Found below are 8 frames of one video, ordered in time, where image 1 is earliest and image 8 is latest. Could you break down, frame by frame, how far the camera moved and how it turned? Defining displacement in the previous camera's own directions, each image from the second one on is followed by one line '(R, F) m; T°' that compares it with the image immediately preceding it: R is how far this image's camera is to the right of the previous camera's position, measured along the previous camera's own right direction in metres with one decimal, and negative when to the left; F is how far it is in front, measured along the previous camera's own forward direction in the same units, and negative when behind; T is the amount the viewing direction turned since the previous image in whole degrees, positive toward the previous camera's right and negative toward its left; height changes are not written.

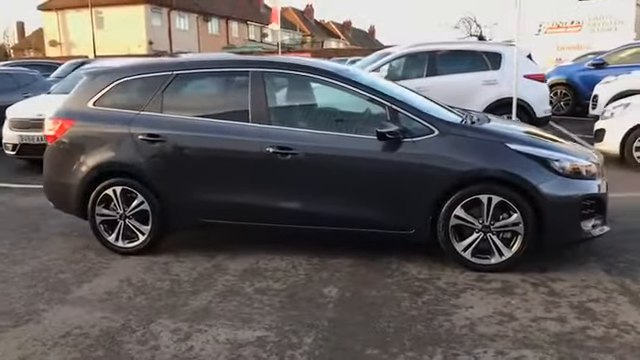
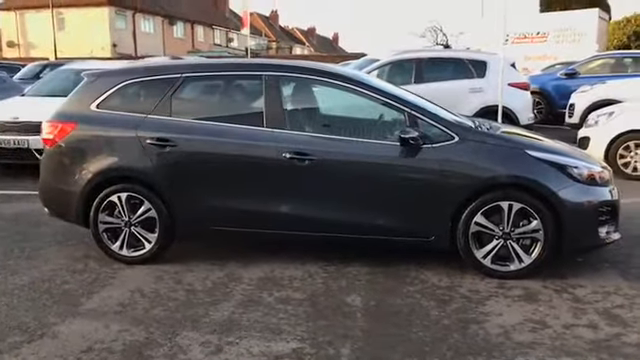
(-0.5, +0.1) m; +4°
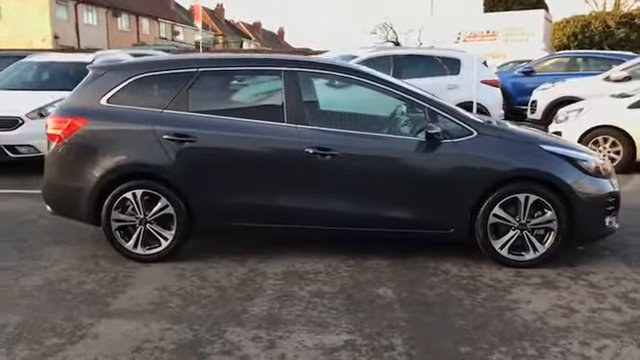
(-0.7, 0.0) m; +6°
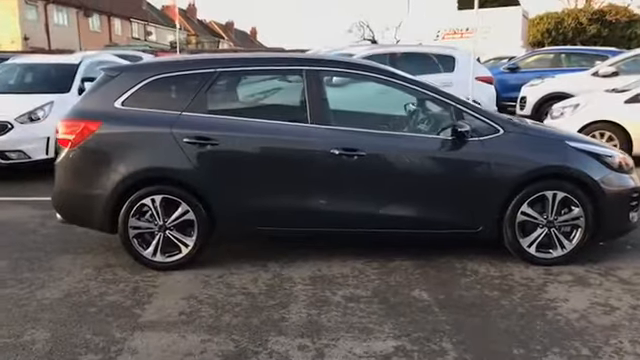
(-0.5, +0.1) m; +3°
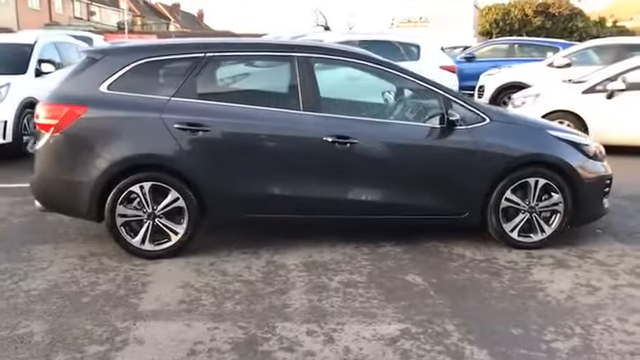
(-0.4, 0.0) m; +5°
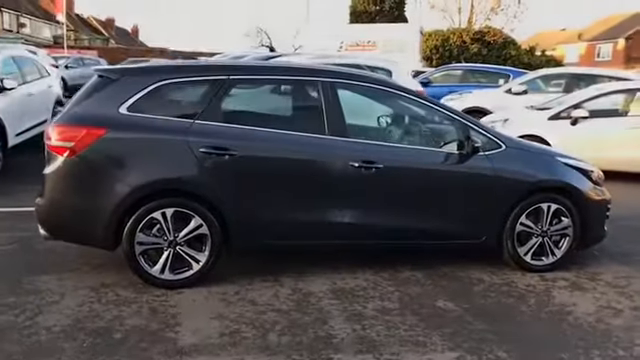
(-0.8, +0.1) m; +7°
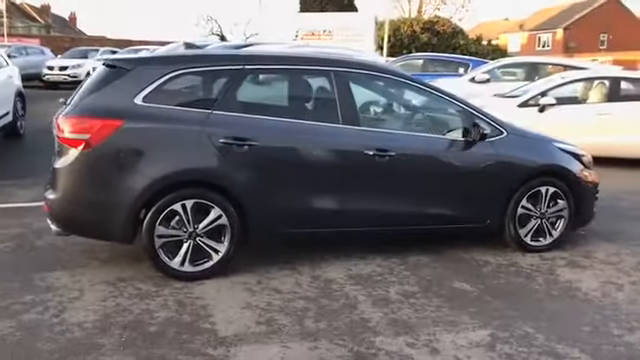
(-0.6, 0.0) m; +5°
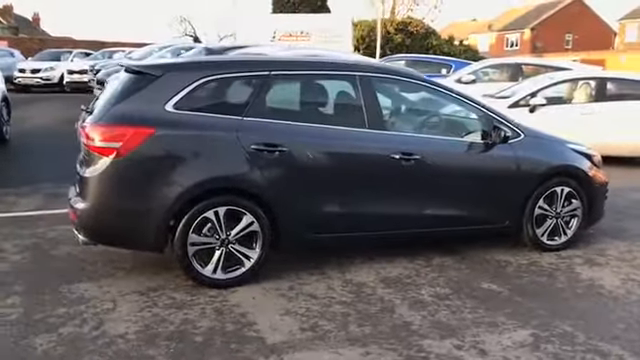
(-0.5, 0.0) m; +3°
